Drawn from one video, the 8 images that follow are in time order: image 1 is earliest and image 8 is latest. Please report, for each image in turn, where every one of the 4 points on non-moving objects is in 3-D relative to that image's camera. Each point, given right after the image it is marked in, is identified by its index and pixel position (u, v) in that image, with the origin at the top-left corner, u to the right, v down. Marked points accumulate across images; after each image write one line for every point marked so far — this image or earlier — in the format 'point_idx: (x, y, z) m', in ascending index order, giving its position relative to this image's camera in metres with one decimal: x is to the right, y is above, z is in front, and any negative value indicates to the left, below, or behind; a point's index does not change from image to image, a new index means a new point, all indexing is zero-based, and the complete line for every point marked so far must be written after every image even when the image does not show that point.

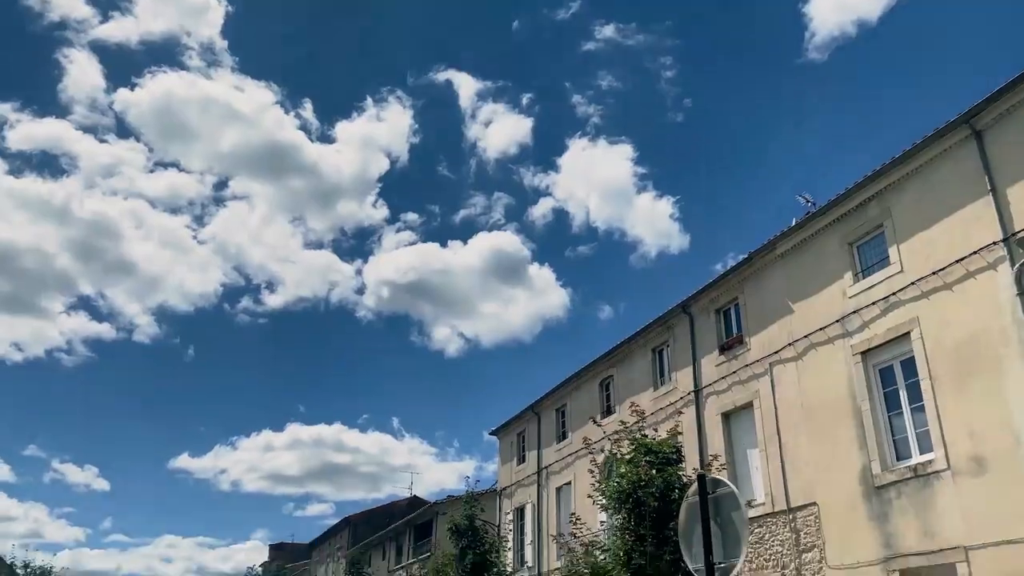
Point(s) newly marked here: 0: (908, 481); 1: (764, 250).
0: (+6.6, -3.2, +13.6) m
1: (+5.5, +0.8, +17.8) m
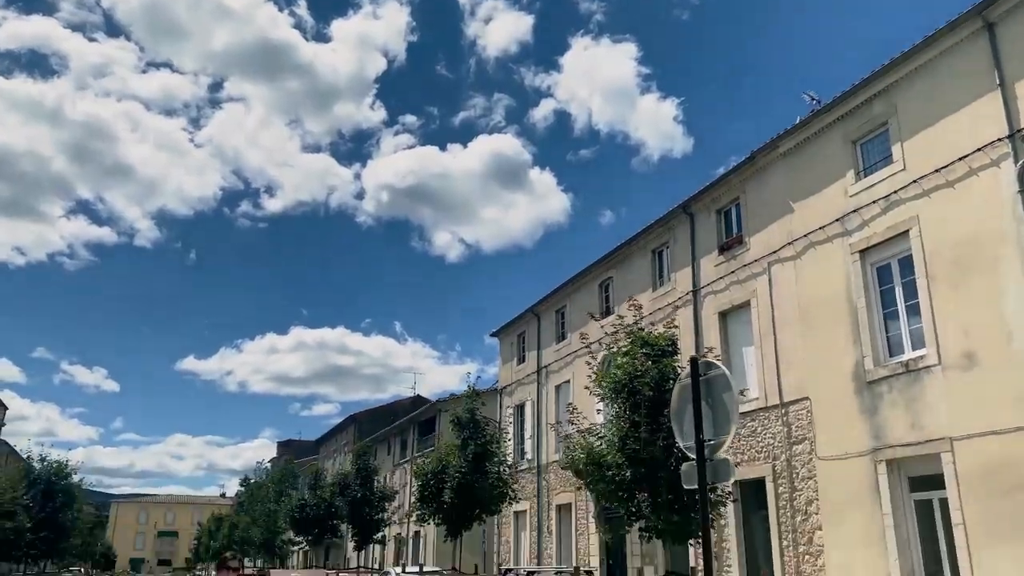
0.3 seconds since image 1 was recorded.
0: (+6.6, -1.5, +13.9) m
1: (+5.5, +3.0, +17.7) m
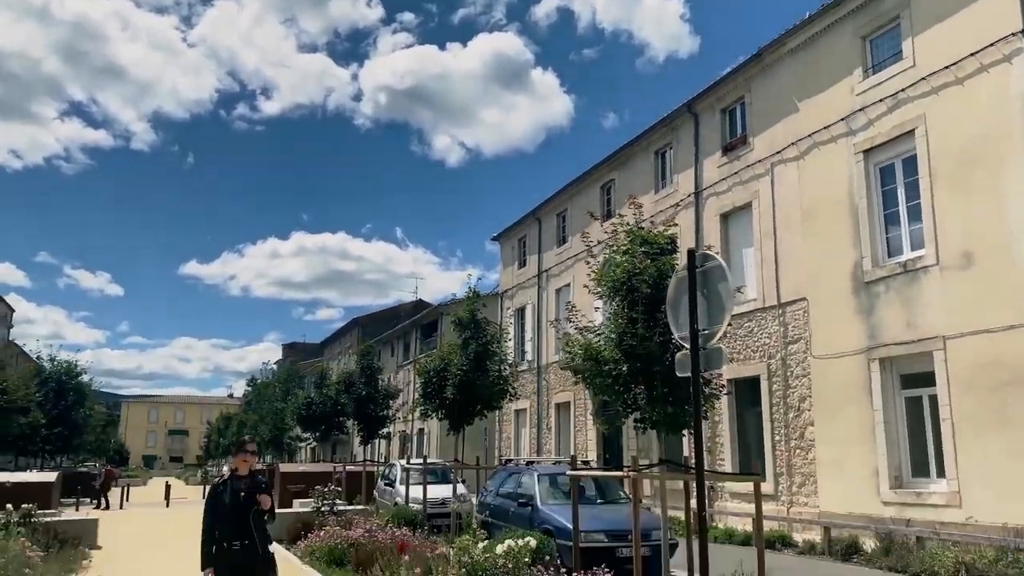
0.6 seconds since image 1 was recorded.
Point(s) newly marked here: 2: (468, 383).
0: (+6.6, +0.2, +14.0) m
1: (+5.5, +5.1, +17.2) m
2: (-1.0, -2.0, +17.1) m
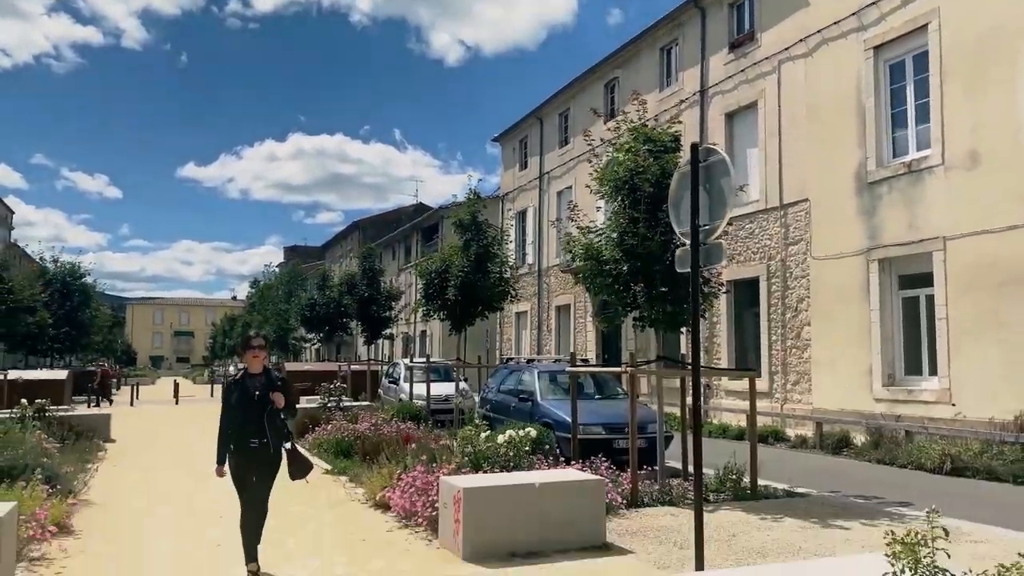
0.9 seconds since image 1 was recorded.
0: (+6.6, +1.9, +13.9) m
1: (+5.5, +7.1, +16.5) m
2: (-1.0, 0.0, +17.2) m
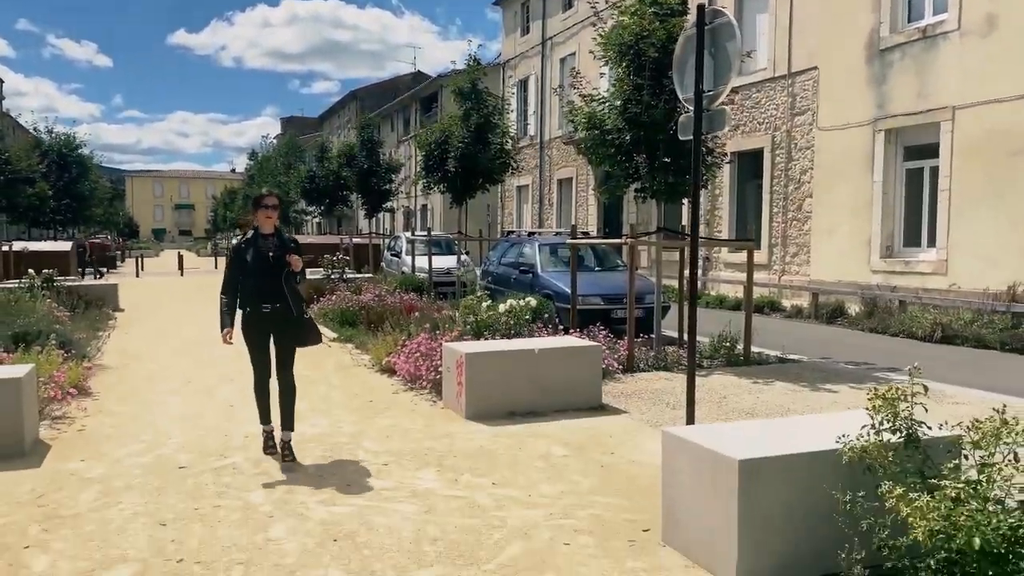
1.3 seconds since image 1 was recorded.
0: (+6.6, +4.1, +13.5) m
1: (+5.6, +9.6, +15.3) m
2: (-0.9, +2.7, +17.1) m
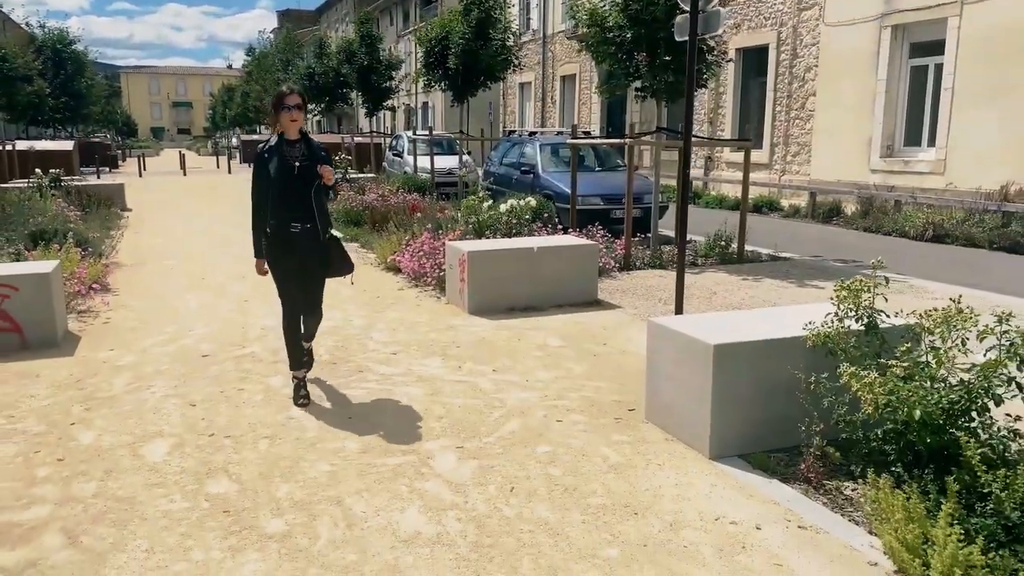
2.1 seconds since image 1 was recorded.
0: (+6.7, +5.7, +13.2) m
1: (+5.6, +11.4, +14.2) m
2: (-0.9, +4.8, +16.9) m
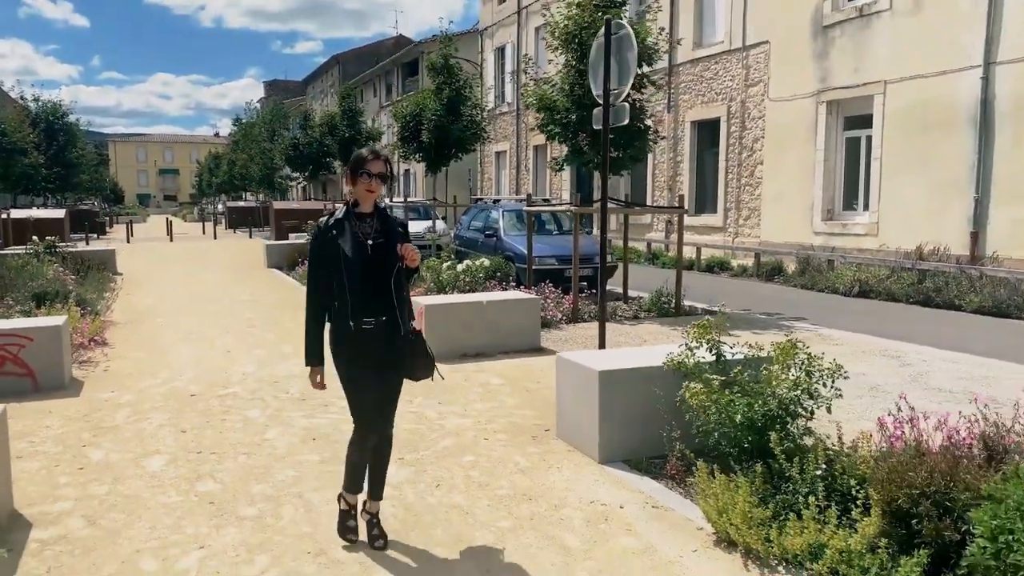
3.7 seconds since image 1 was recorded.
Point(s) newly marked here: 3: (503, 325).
0: (+6.0, +4.8, +14.7) m
1: (+4.9, +10.4, +16.2) m
2: (-1.6, +3.6, +18.2) m
3: (-0.1, -0.4, +8.0) m
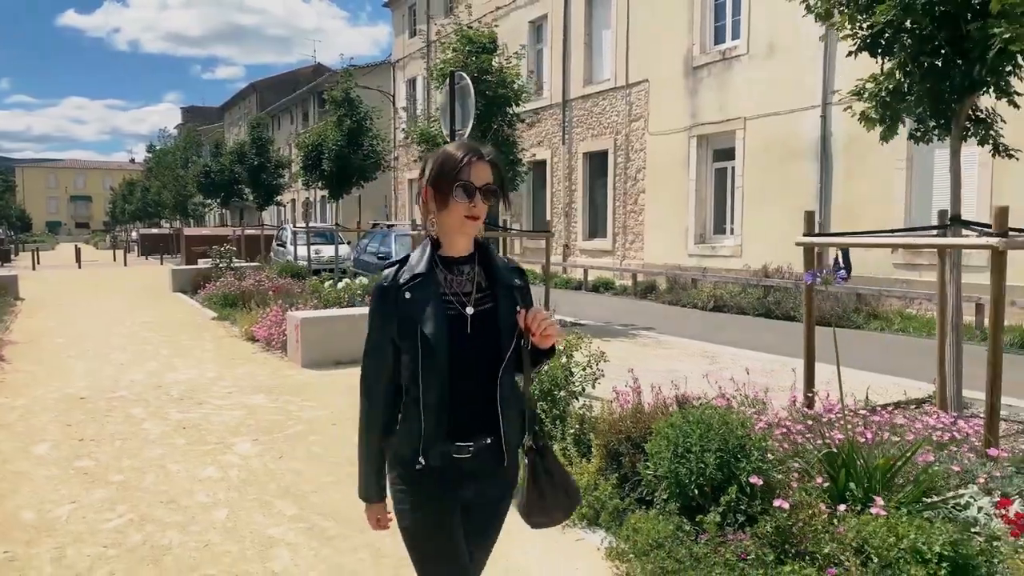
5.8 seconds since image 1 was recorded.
0: (+4.0, +4.4, +16.4) m
1: (+2.6, +10.0, +17.9) m
2: (-3.9, +3.1, +19.1) m
3: (-1.5, -0.5, +9.0) m
